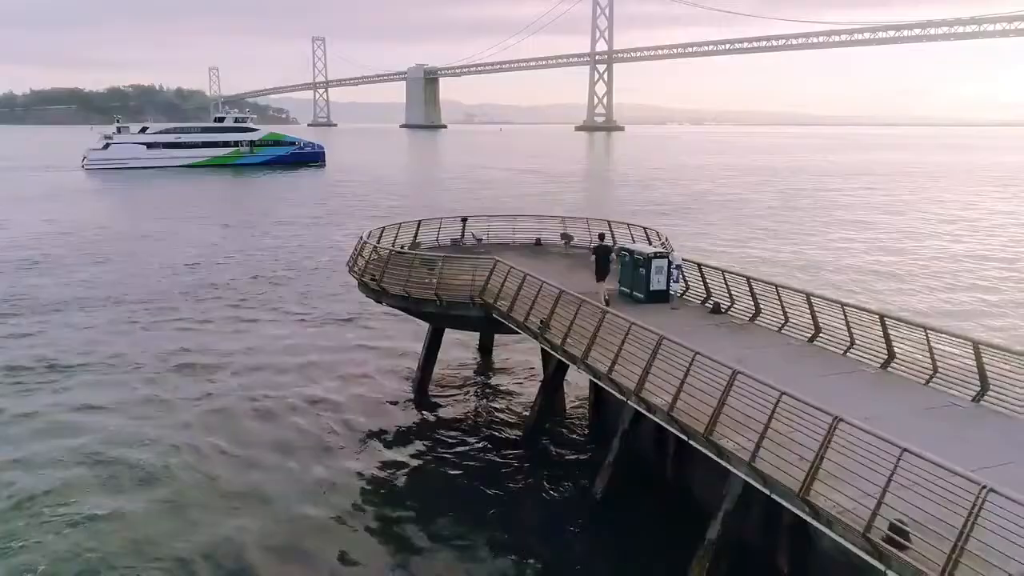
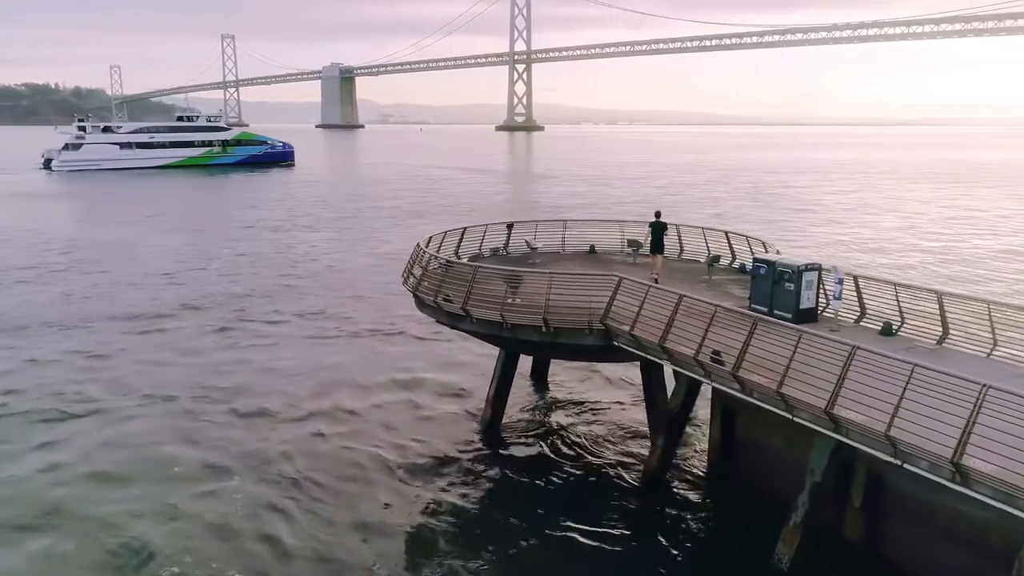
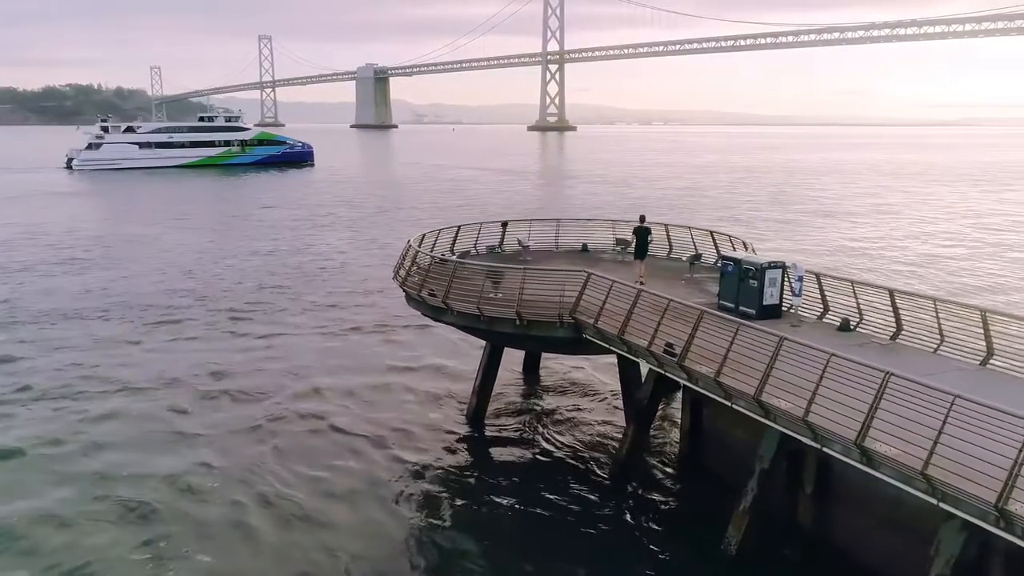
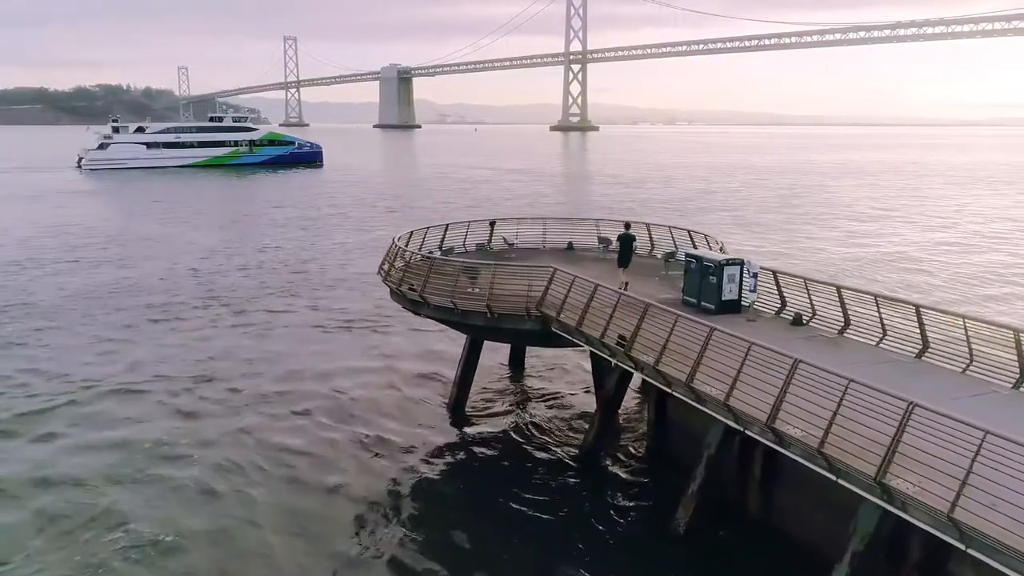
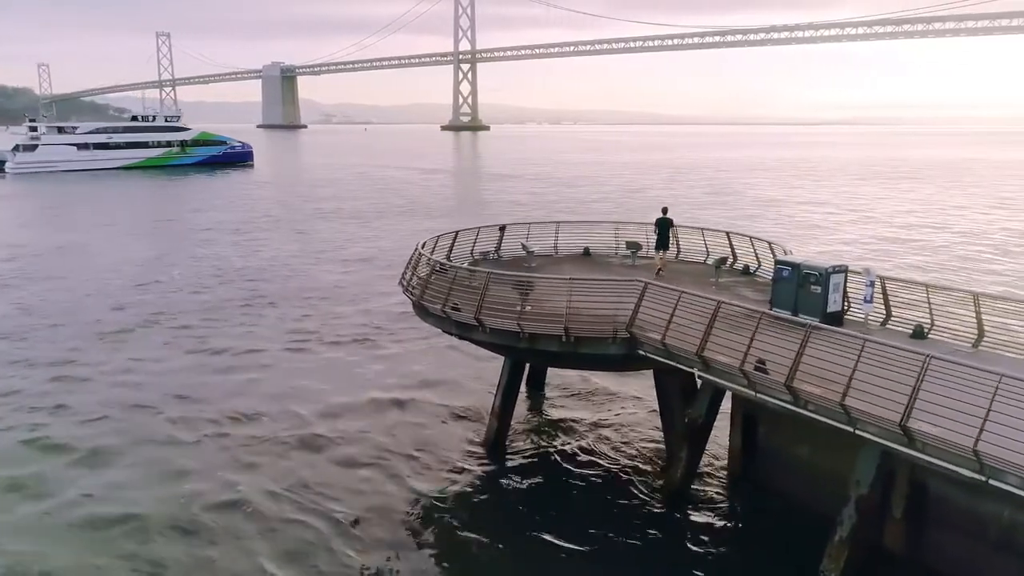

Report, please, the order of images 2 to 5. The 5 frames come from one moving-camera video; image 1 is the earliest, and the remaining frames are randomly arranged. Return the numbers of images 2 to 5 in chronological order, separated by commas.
4, 3, 2, 5
